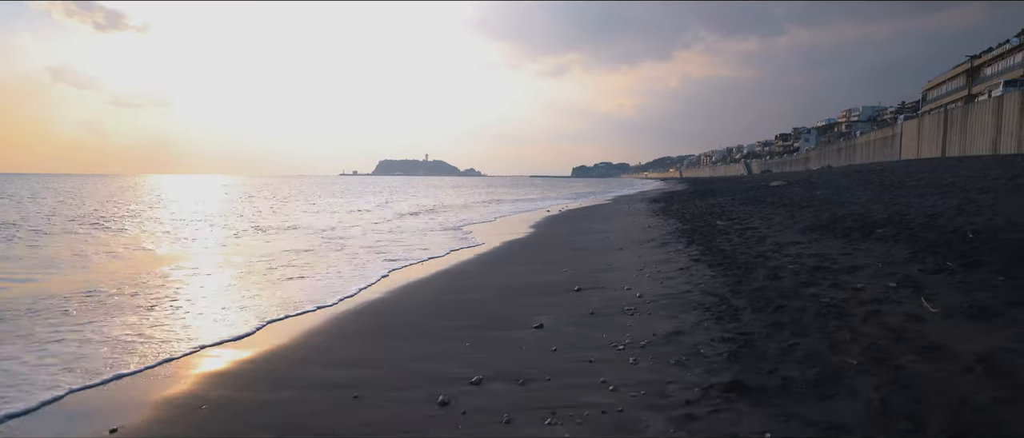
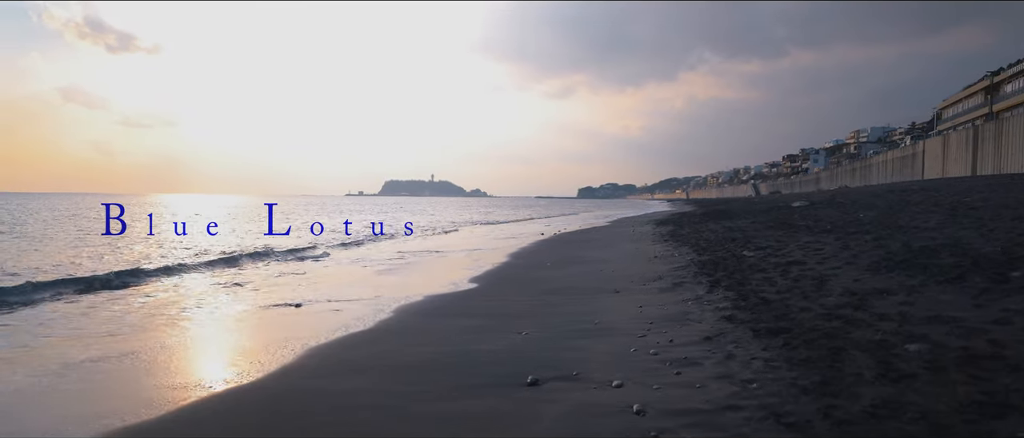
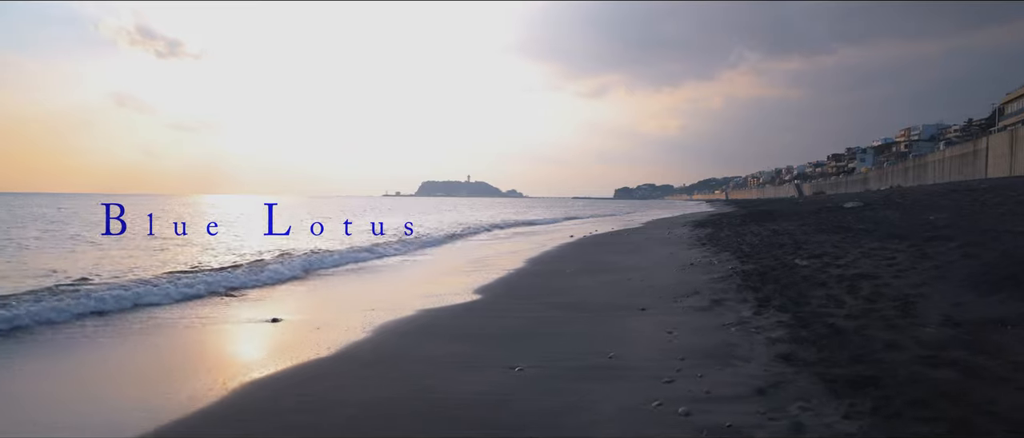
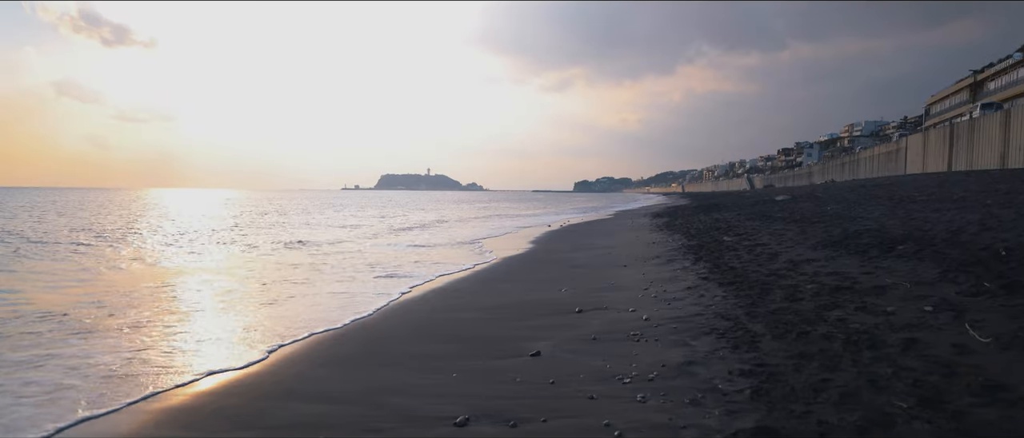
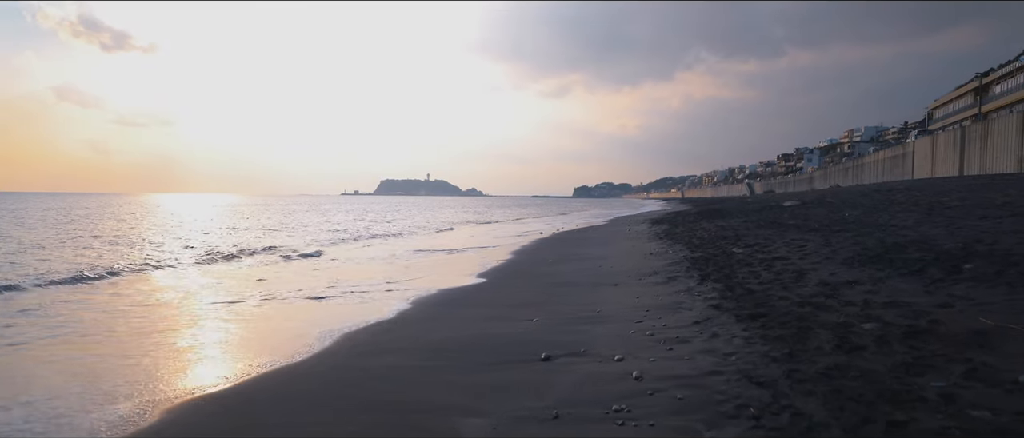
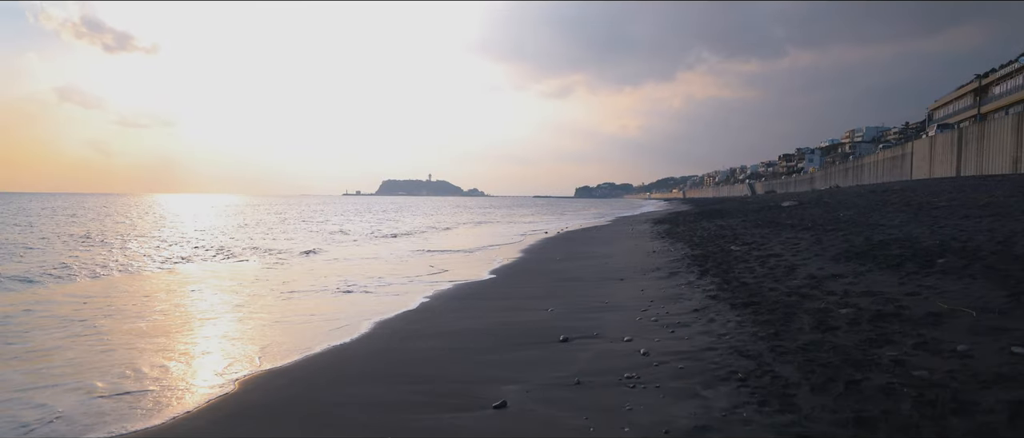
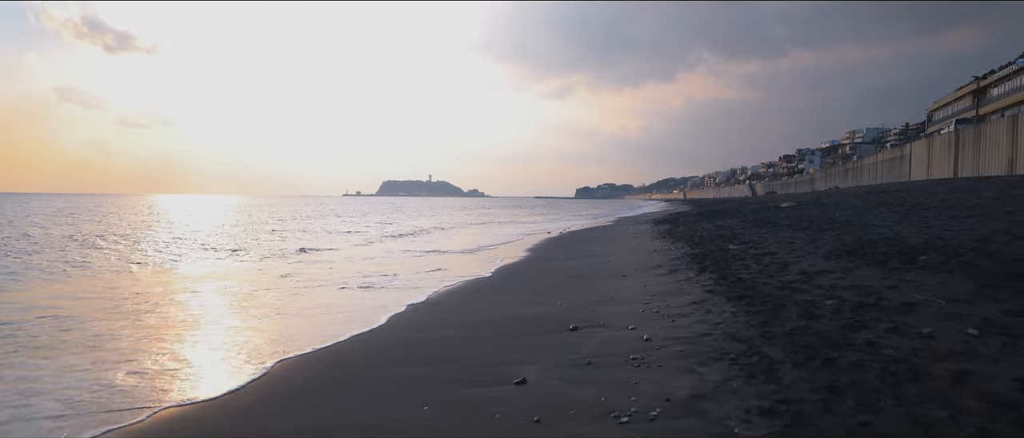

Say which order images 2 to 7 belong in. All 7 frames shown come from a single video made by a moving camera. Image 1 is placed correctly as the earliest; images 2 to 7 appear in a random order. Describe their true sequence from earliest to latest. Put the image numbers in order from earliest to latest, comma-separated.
4, 7, 6, 5, 2, 3
